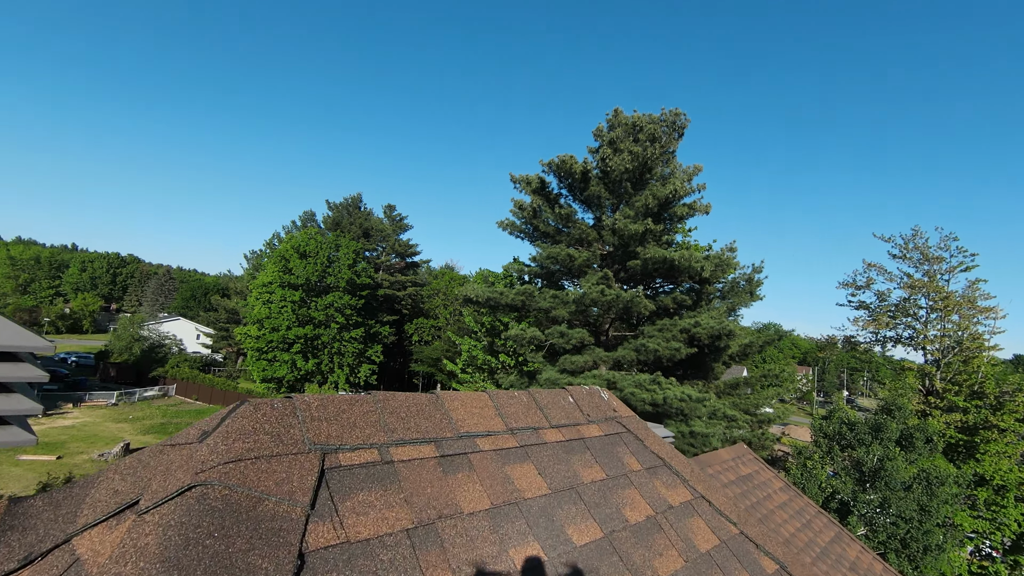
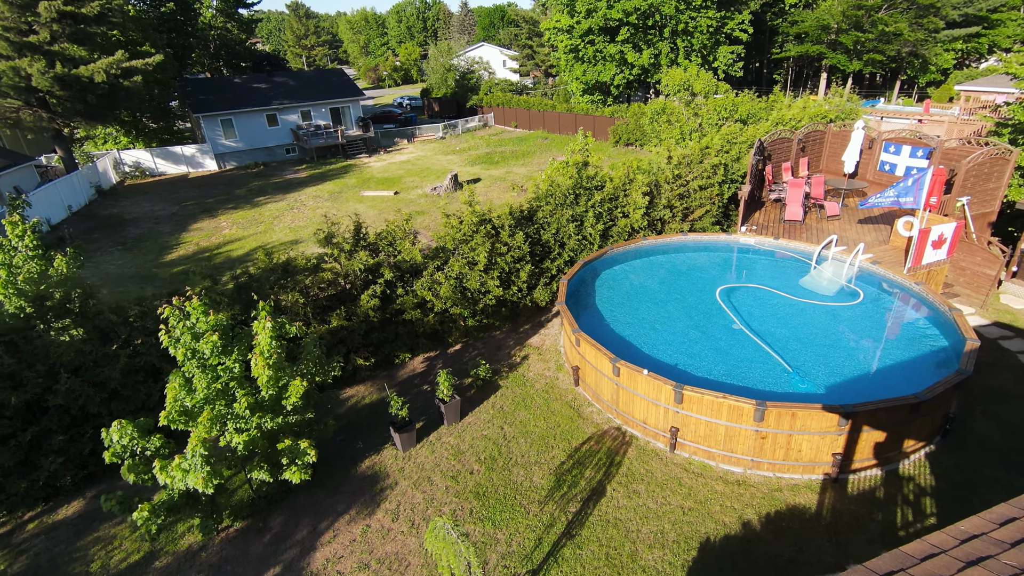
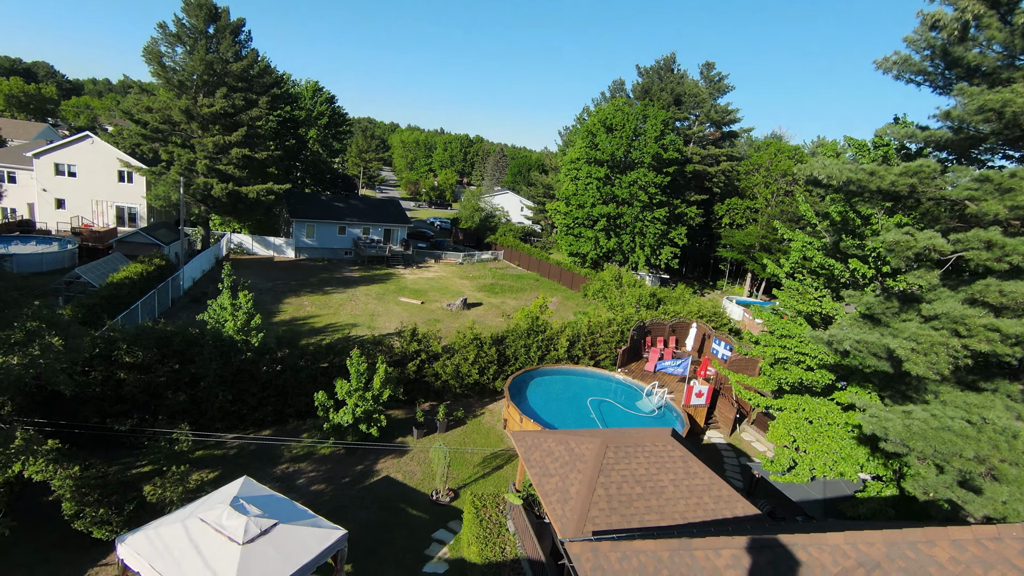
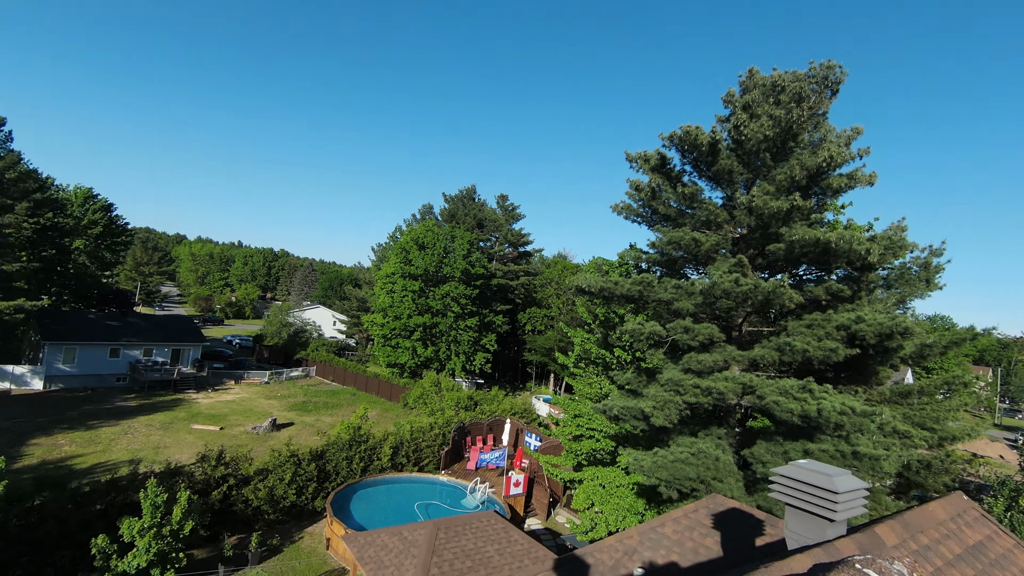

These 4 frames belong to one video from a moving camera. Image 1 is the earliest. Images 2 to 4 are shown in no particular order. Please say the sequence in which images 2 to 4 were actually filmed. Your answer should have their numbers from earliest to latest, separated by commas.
4, 3, 2
